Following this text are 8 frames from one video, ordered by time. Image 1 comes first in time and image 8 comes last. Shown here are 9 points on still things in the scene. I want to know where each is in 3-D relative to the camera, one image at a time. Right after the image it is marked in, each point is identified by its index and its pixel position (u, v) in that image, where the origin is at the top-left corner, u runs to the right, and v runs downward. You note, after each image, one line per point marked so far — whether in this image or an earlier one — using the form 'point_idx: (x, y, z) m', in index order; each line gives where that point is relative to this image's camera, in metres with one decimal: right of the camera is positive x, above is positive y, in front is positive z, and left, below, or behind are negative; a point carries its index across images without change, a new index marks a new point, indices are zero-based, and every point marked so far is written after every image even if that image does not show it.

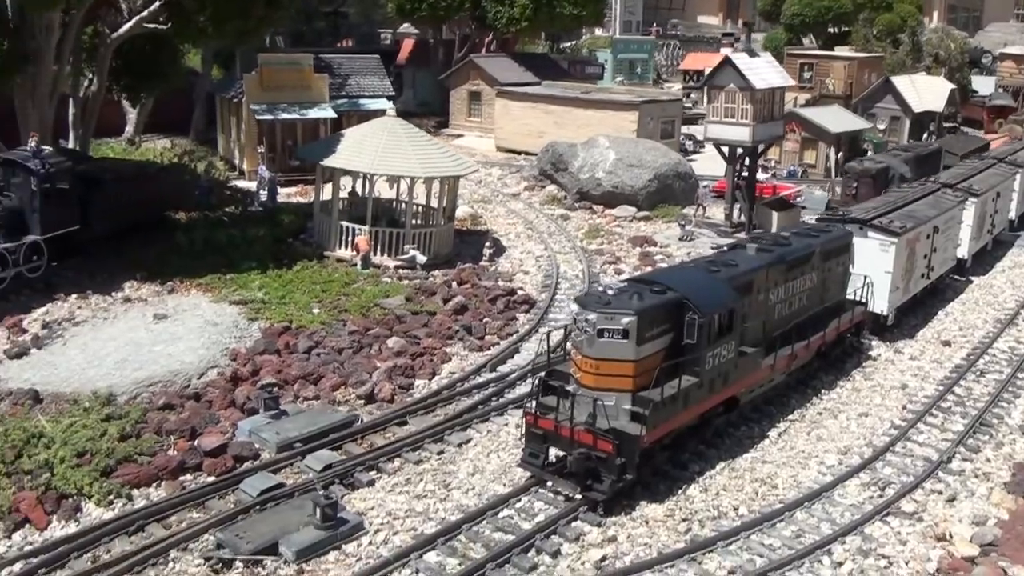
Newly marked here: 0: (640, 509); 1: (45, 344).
0: (+1.7, -2.9, +12.7) m
1: (-6.9, -0.8, +14.0) m
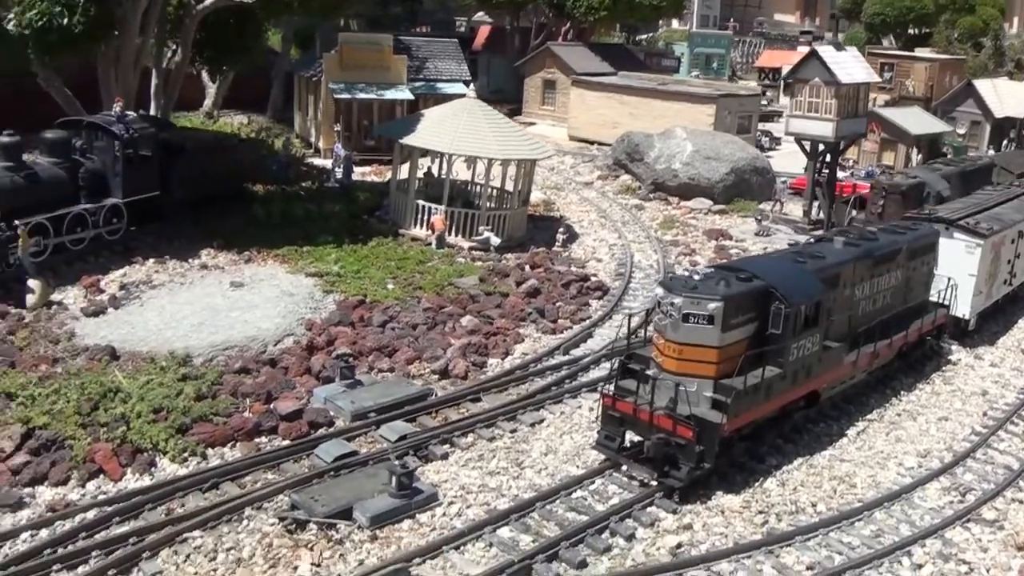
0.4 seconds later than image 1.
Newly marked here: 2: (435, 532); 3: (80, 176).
0: (+2.6, -2.7, +12.4) m
1: (-5.8, -0.2, +14.1) m
2: (-0.9, -2.8, +10.9) m
3: (-6.9, +1.8, +15.3) m
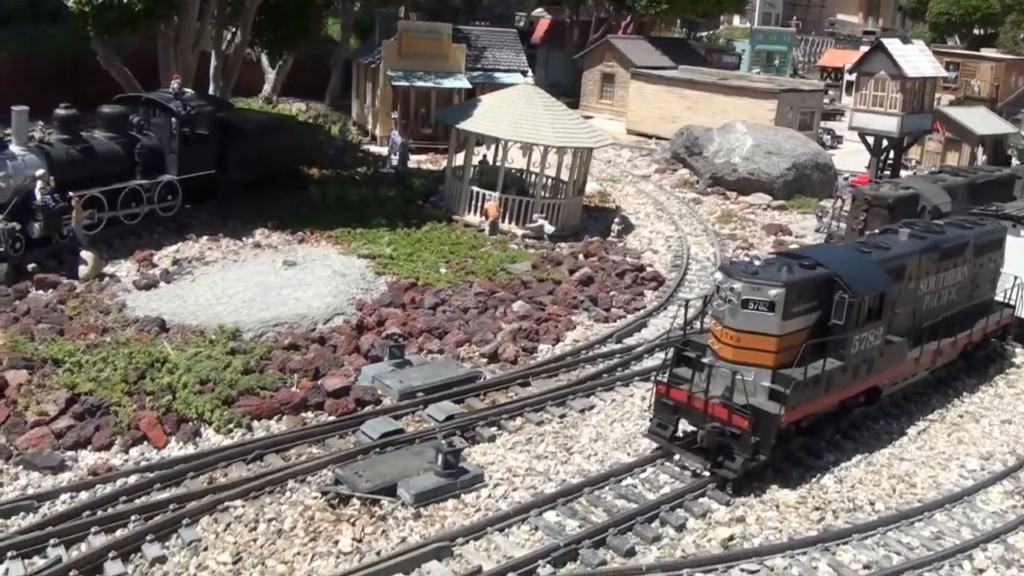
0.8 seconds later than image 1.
0: (+3.2, -2.5, +11.9) m
1: (-5.0, +0.1, +14.2) m
2: (-0.4, -2.5, +10.7) m
3: (-6.0, +2.2, +15.4) m
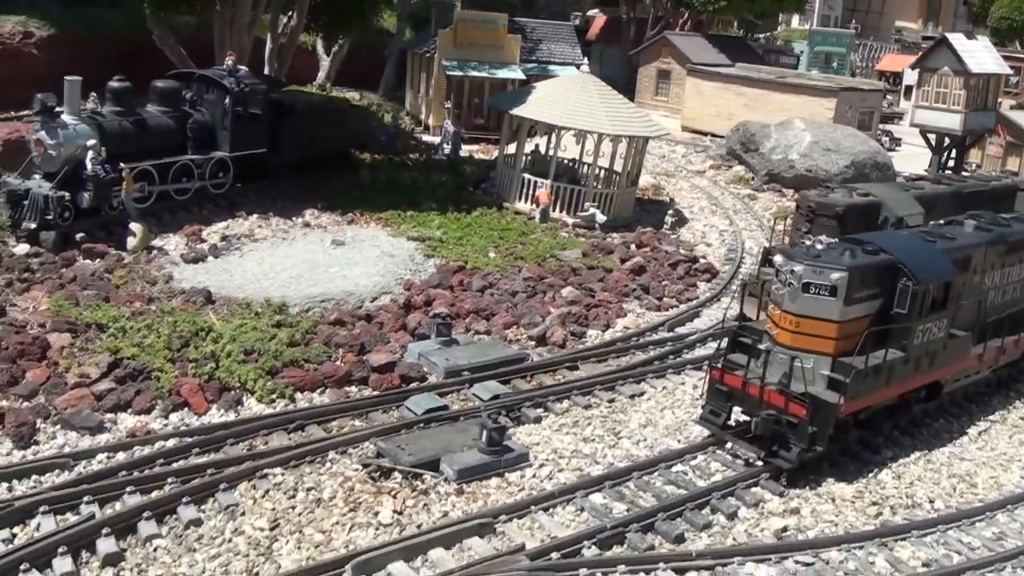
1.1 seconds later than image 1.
0: (+3.7, -2.4, +11.5) m
1: (-4.3, +0.5, +14.1) m
2: (+0.1, -2.2, +10.3) m
3: (-5.2, +2.6, +15.4) m
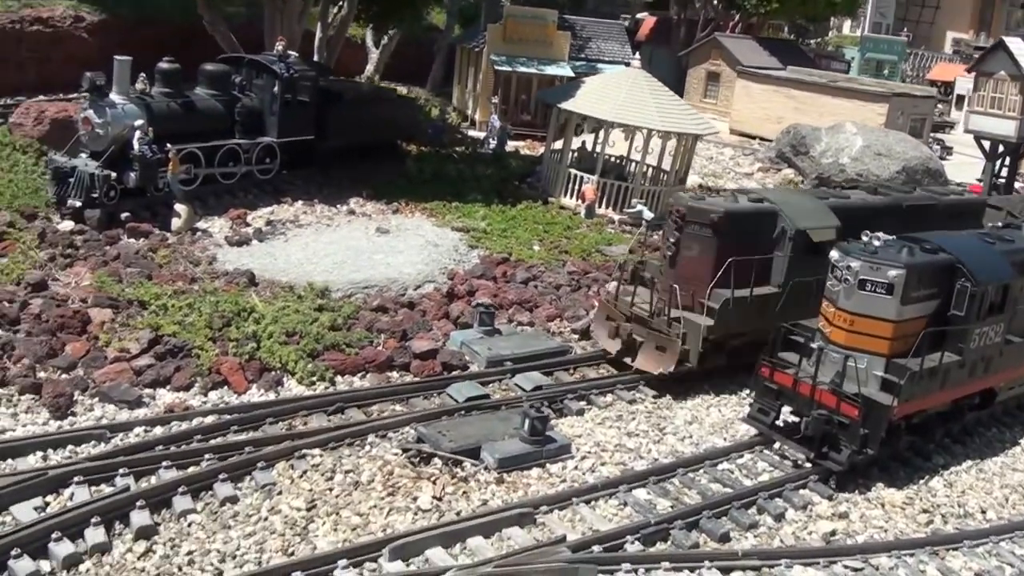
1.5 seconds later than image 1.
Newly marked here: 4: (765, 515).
0: (+4.2, -2.3, +11.1) m
1: (-3.6, +0.7, +14.0) m
2: (+0.6, -2.1, +10.1) m
3: (-4.4, +2.8, +15.4) m
4: (+2.7, -2.4, +10.2) m
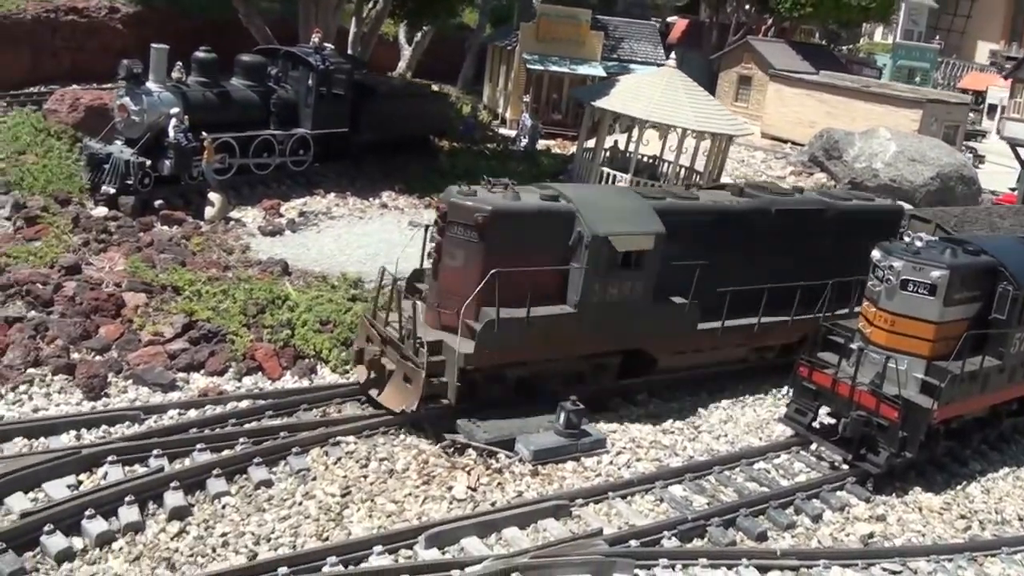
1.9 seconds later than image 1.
0: (+4.6, -2.3, +10.9) m
1: (-3.1, +0.9, +14.0) m
2: (+0.9, -2.0, +9.9) m
3: (-3.9, +3.0, +15.4) m
4: (+3.1, -2.4, +10.0) m
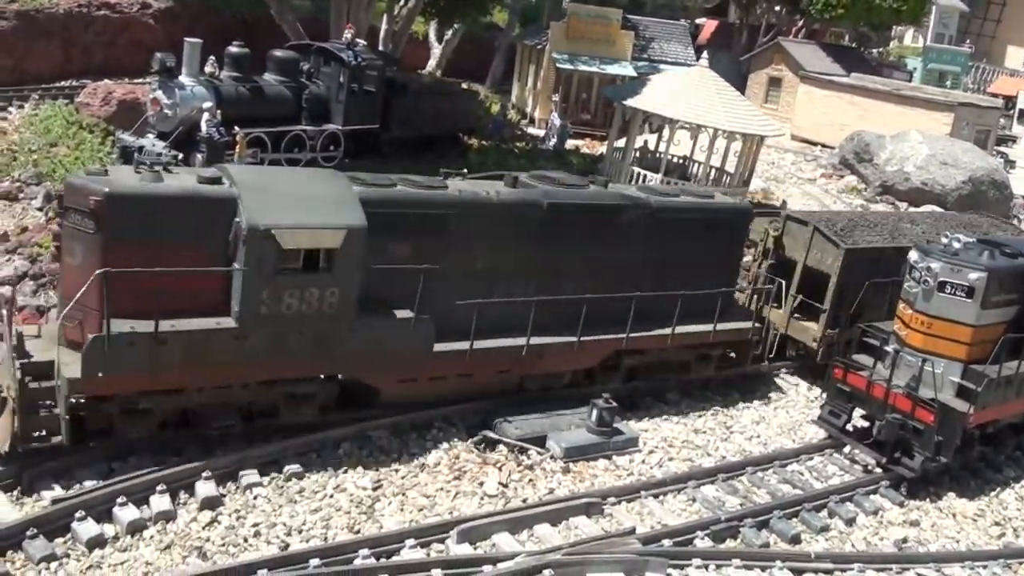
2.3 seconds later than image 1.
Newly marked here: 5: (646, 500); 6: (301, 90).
0: (+4.9, -2.4, +10.7) m
1: (-2.7, +0.9, +14.0) m
2: (+1.2, -1.9, +9.9) m
3: (-3.4, +3.1, +15.4) m
4: (+3.4, -2.4, +9.9) m
5: (+1.3, -2.1, +9.5) m
6: (-3.4, +3.2, +15.4) m
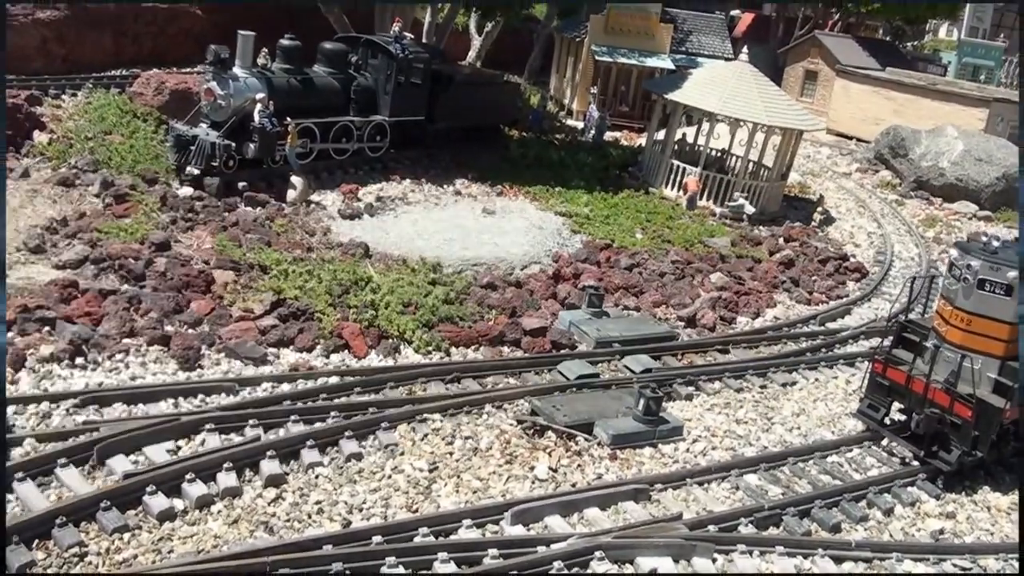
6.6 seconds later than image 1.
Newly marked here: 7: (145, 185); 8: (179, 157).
0: (+5.4, -2.3, +10.9) m
1: (-2.0, +1.1, +14.3) m
2: (+1.8, -1.9, +10.2) m
3: (-2.7, +3.3, +15.7) m
4: (+3.9, -2.4, +10.2) m
5: (+1.8, -2.0, +9.8) m
6: (-2.7, +3.4, +15.8) m
7: (-5.3, +1.5, +14.1) m
8: (-5.0, +2.0, +14.5) m
